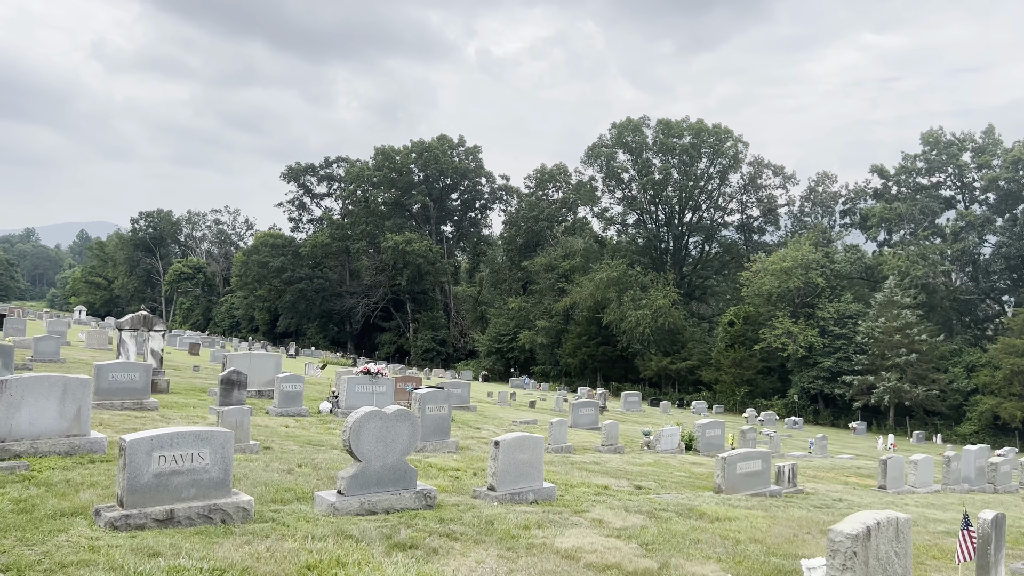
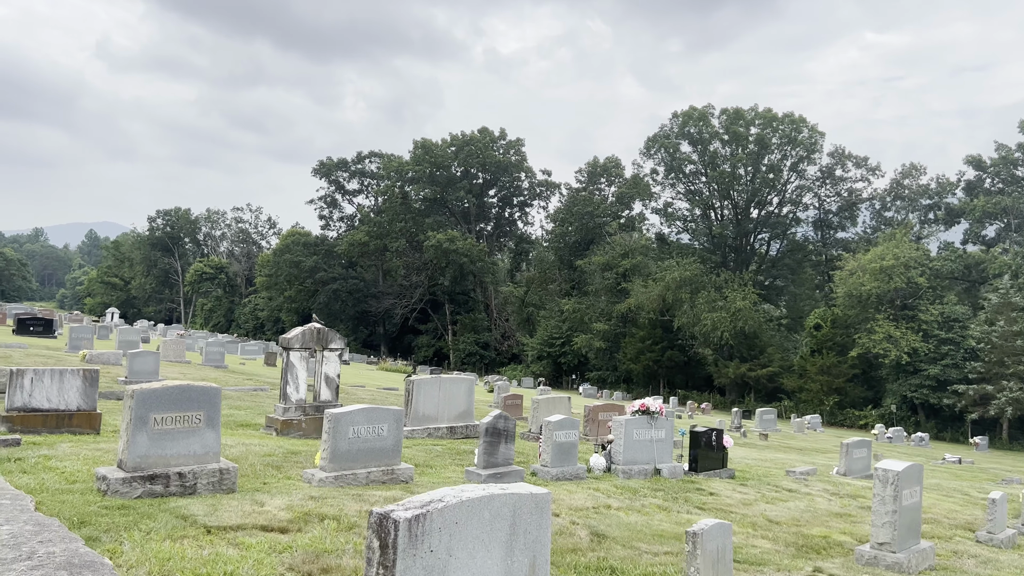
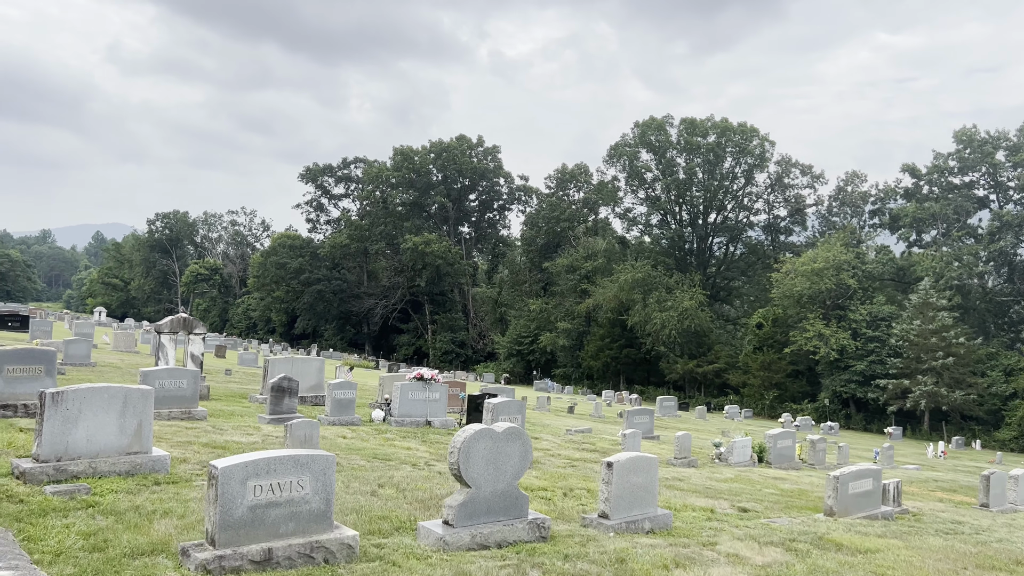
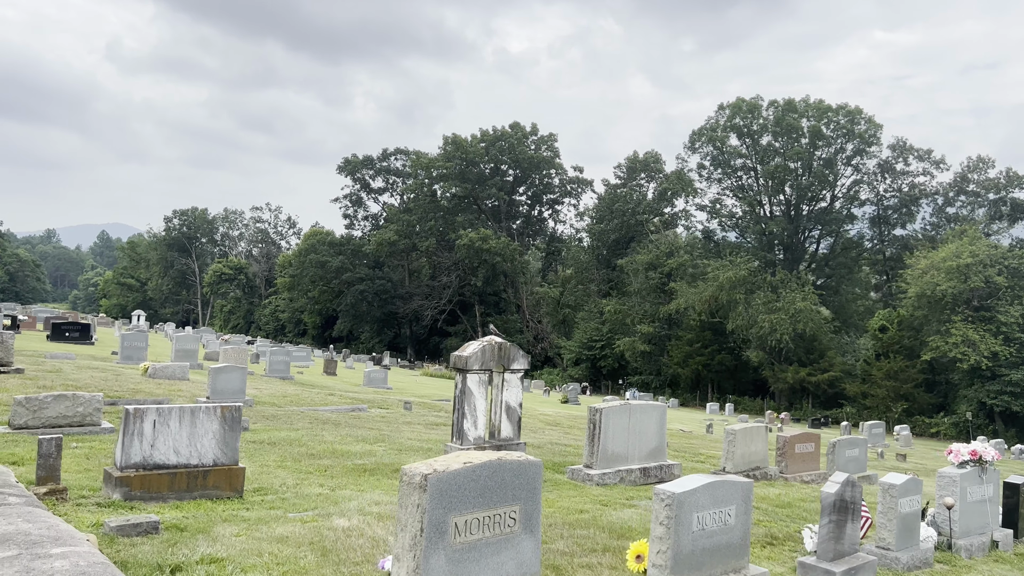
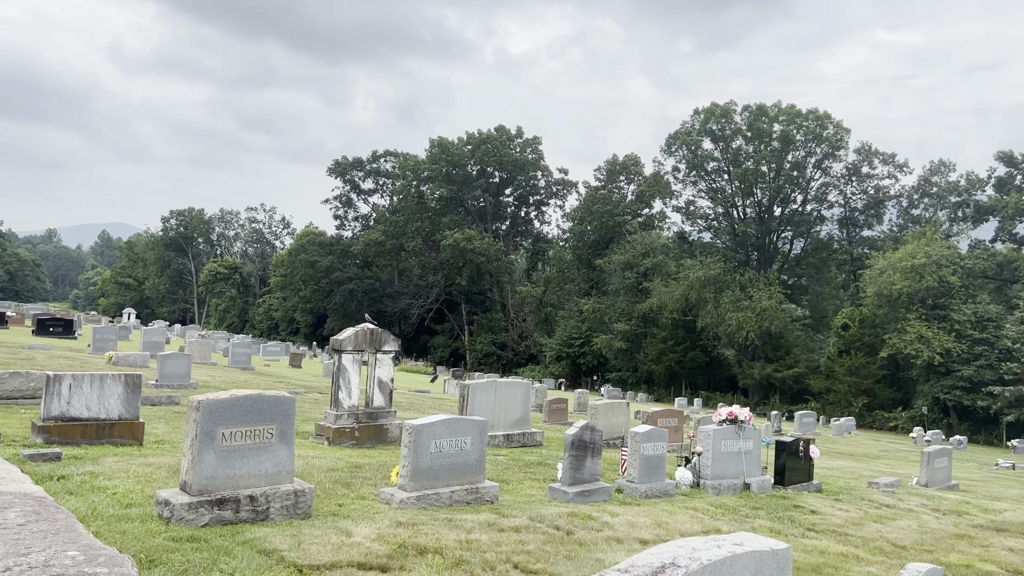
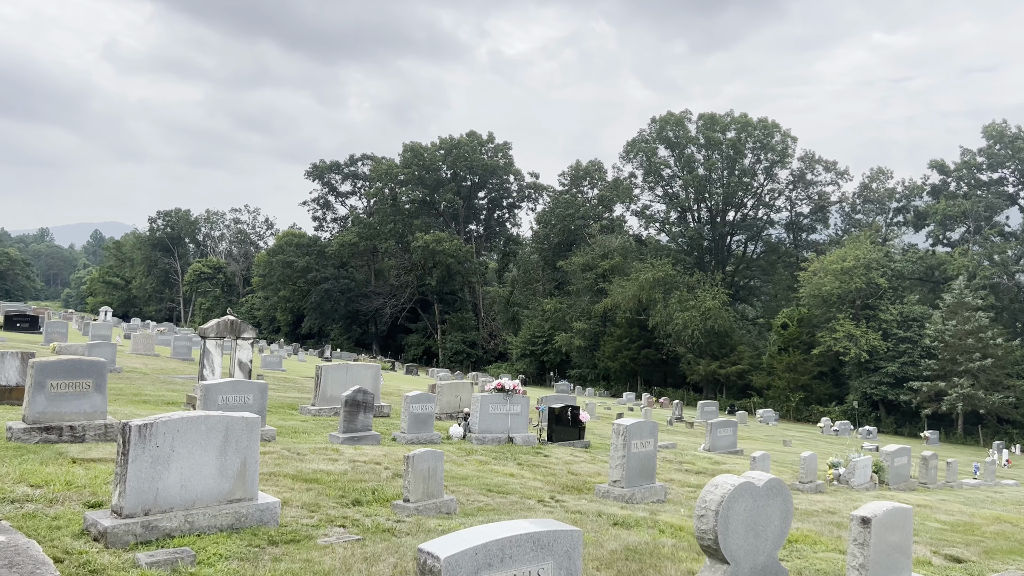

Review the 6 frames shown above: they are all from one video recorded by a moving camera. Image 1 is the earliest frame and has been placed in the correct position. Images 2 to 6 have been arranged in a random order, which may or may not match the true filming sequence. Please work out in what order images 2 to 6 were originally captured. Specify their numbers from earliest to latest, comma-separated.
3, 6, 2, 5, 4
